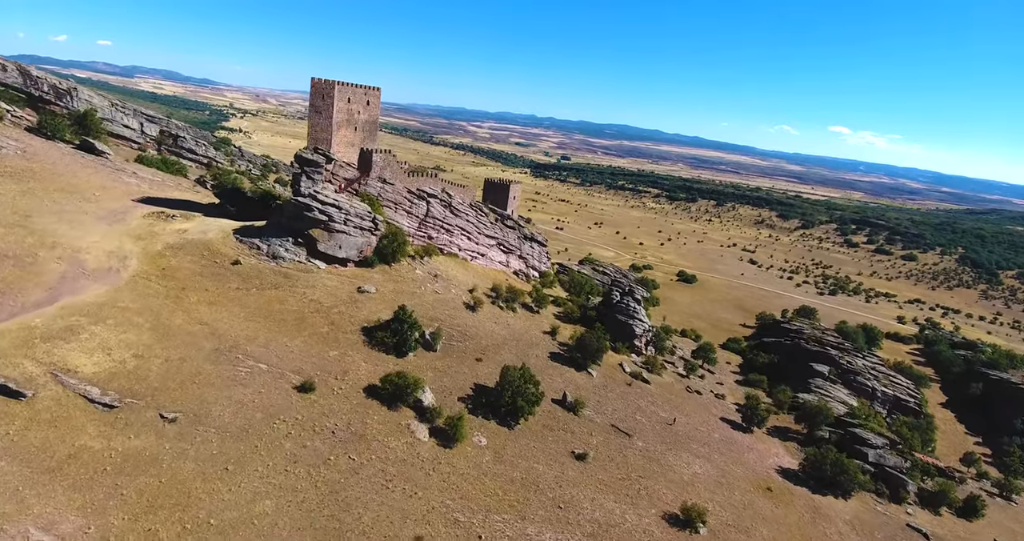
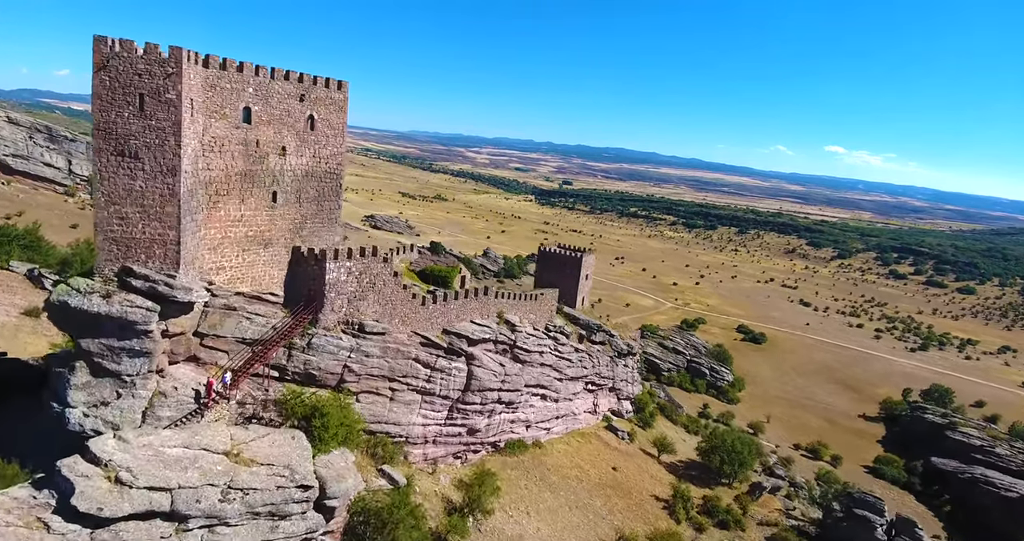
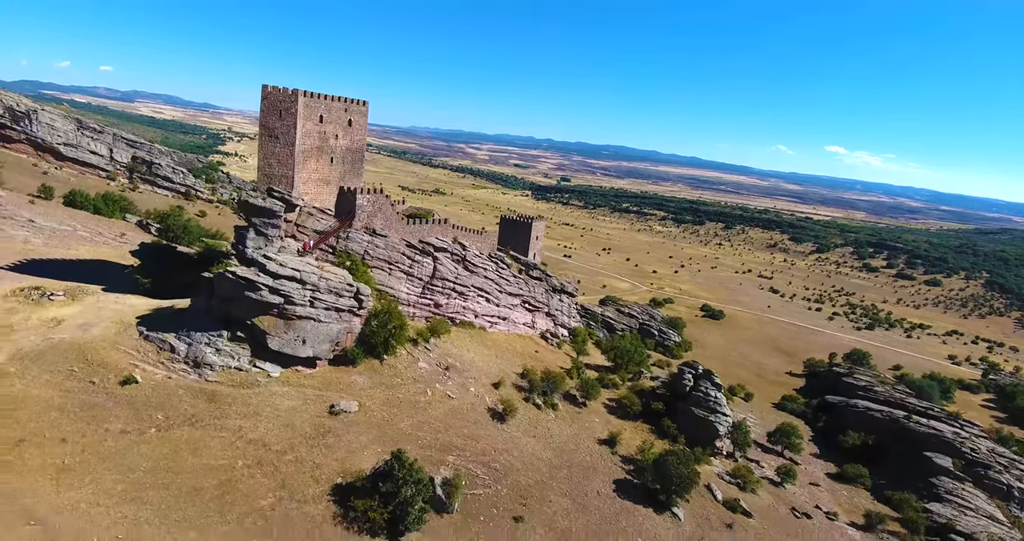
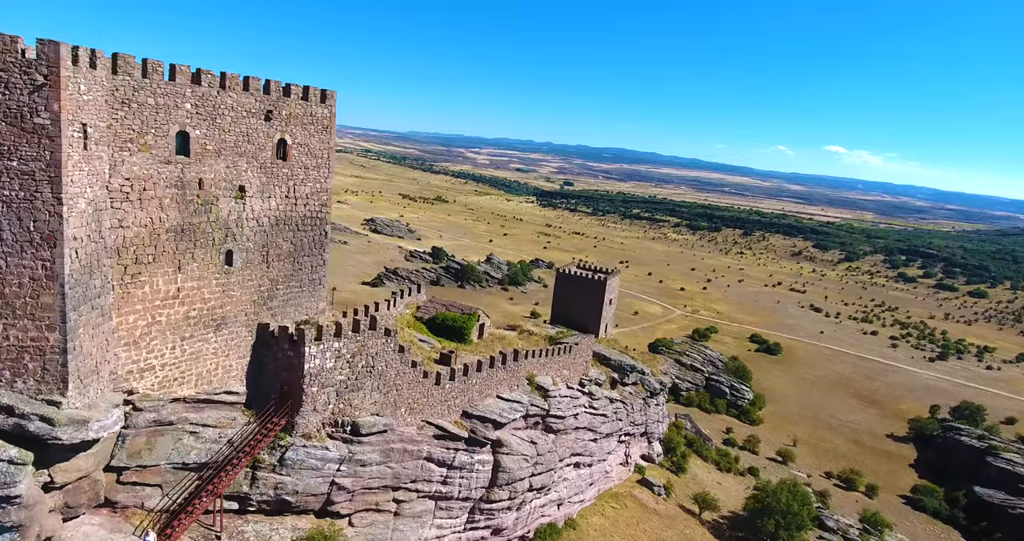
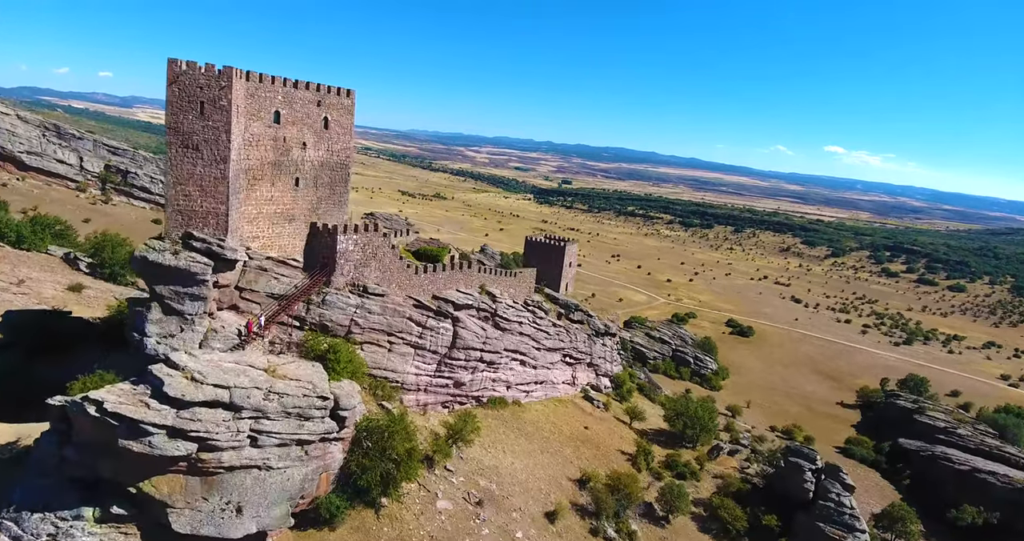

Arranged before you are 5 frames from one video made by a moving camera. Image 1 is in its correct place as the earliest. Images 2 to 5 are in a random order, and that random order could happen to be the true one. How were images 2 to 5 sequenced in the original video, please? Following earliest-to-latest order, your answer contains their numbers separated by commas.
3, 5, 2, 4
